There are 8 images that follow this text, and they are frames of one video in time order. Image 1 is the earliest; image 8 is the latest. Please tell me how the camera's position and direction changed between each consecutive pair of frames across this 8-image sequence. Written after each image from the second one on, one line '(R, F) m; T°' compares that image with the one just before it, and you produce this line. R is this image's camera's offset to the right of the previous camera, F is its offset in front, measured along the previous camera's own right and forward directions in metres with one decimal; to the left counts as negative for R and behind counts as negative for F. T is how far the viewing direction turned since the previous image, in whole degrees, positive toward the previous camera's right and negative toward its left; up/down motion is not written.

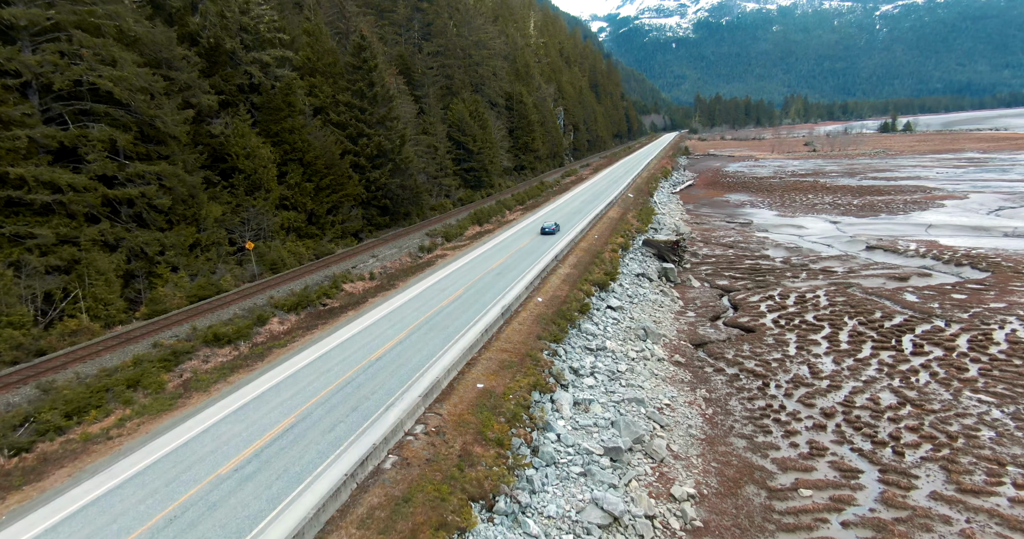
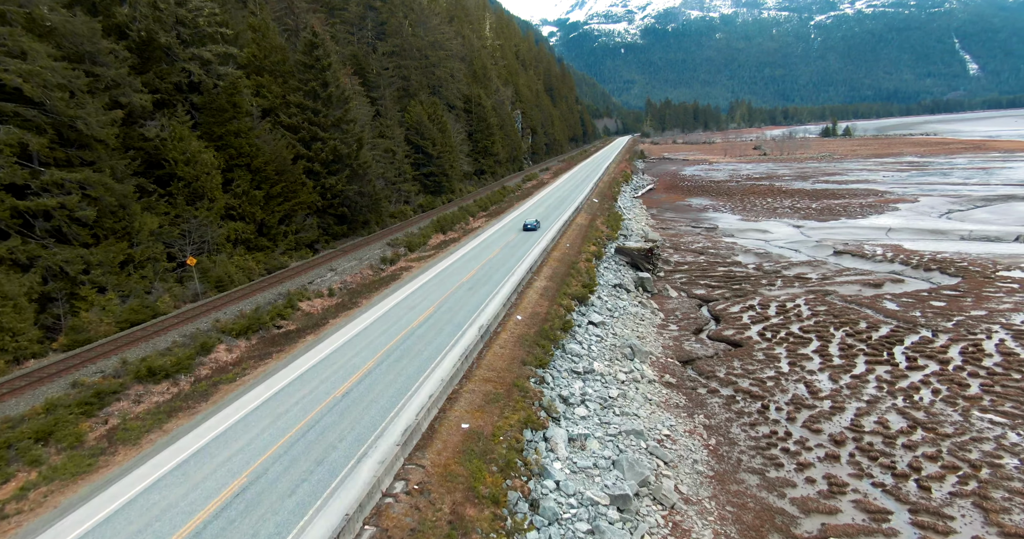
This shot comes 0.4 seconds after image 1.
(-0.7, +1.8) m; +5°
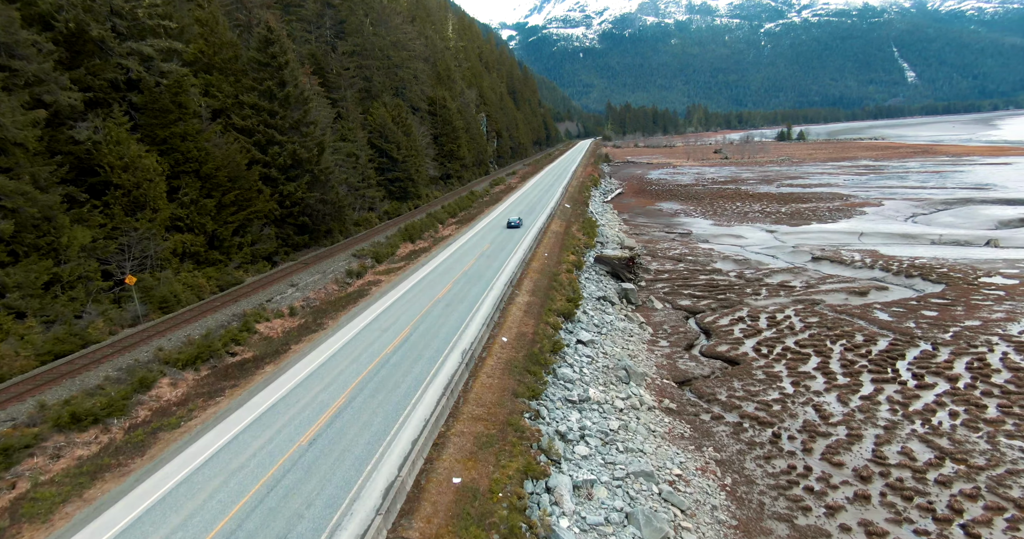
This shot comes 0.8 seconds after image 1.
(-0.7, +1.9) m; +4°
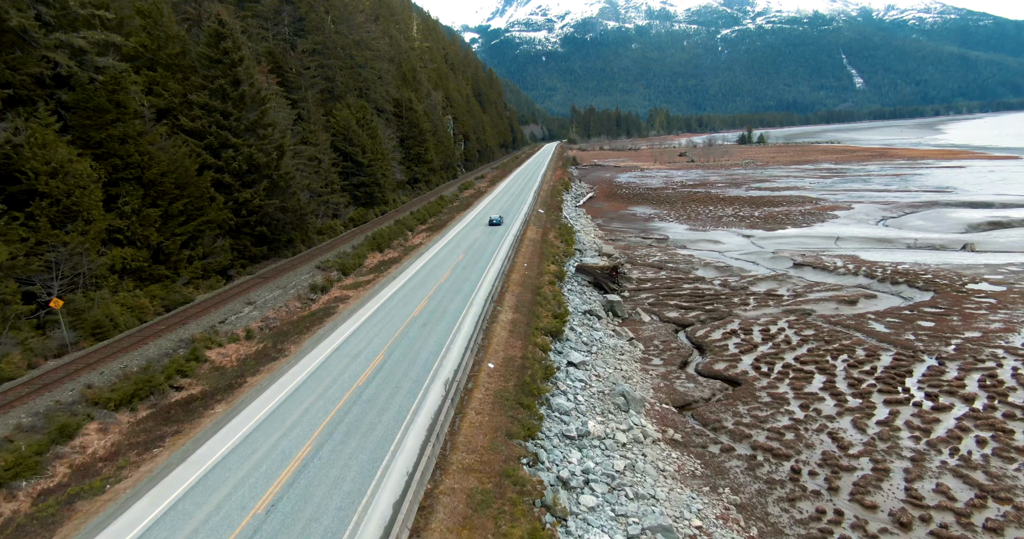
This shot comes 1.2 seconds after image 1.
(-0.6, +1.9) m; +4°
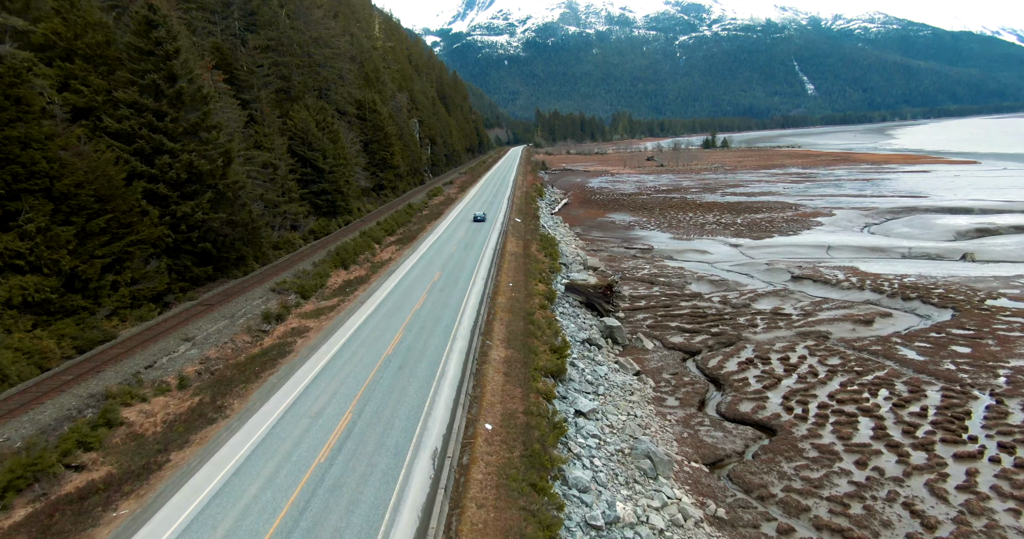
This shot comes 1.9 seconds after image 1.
(-0.9, +3.4) m; +4°
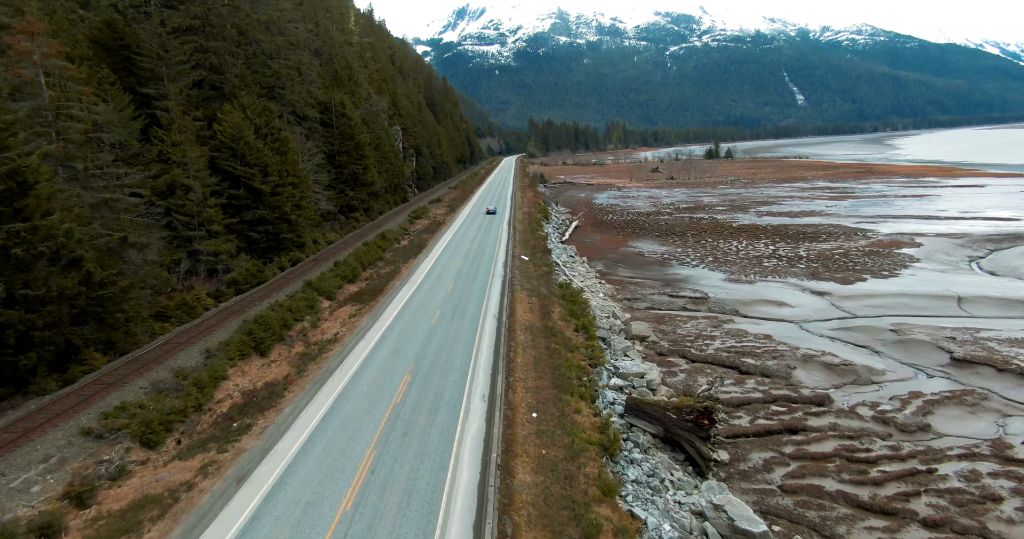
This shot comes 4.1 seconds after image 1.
(-0.9, +12.7) m; +1°
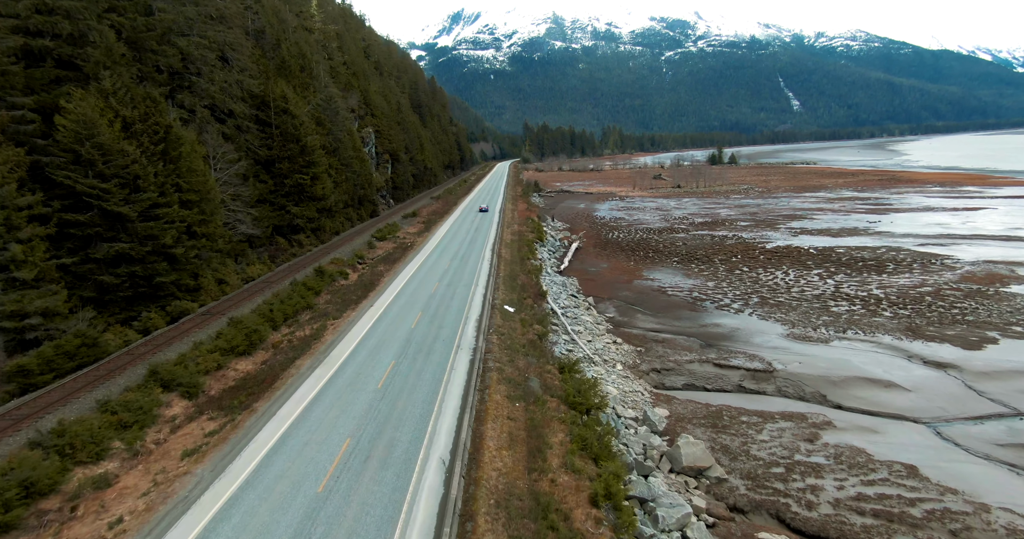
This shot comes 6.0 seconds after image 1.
(+0.8, +11.5) m; +1°
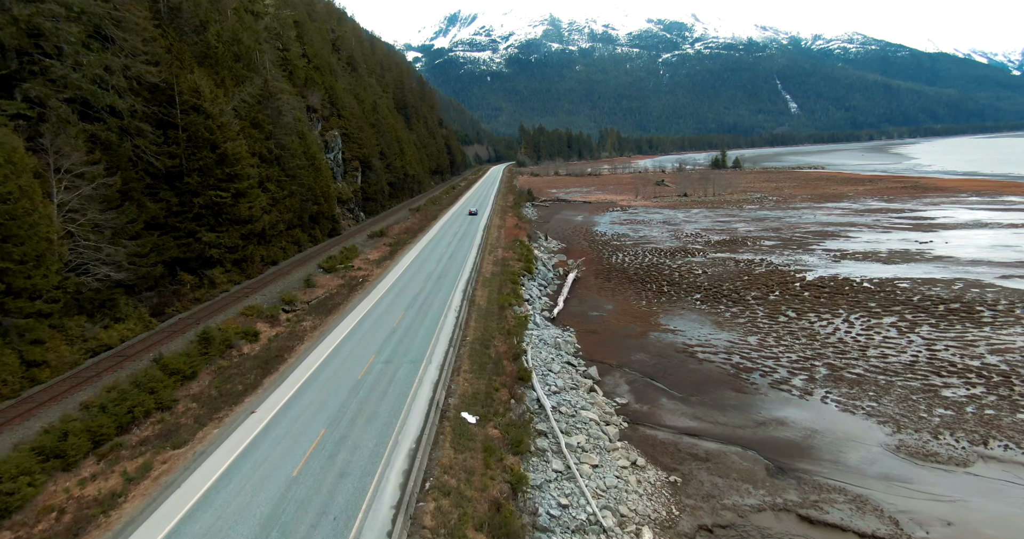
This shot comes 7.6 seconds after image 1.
(+1.2, +10.4) m; 0°
